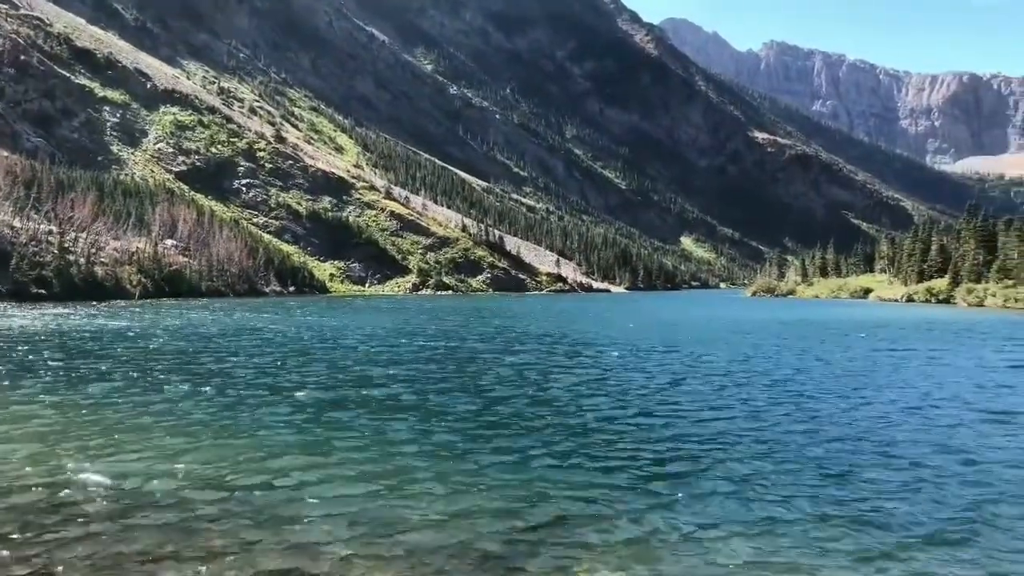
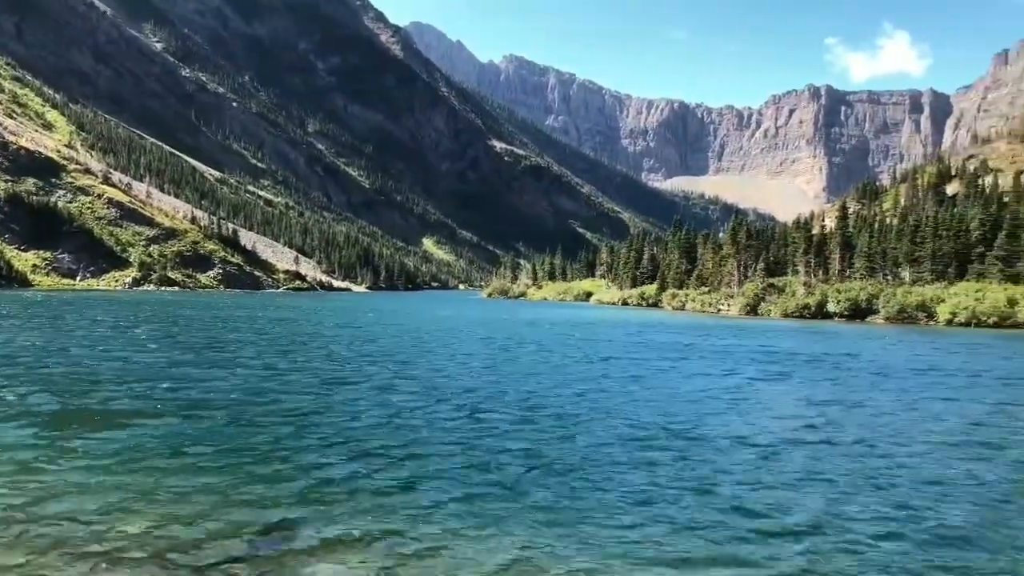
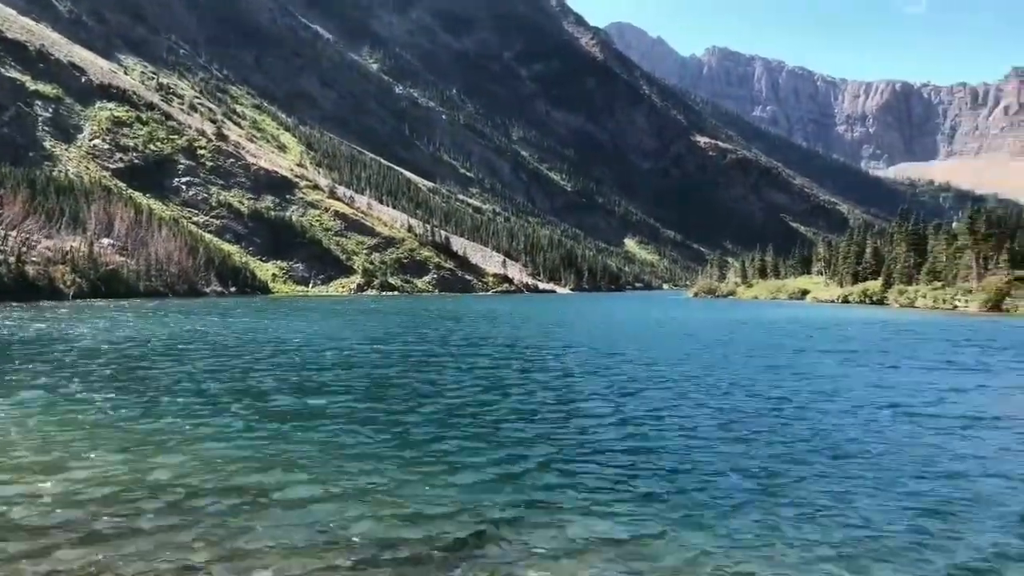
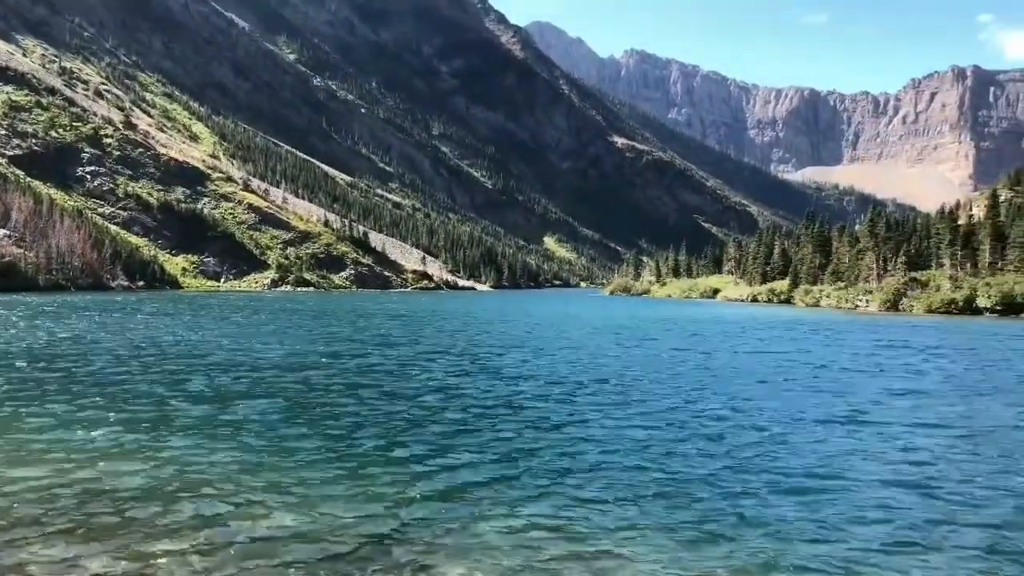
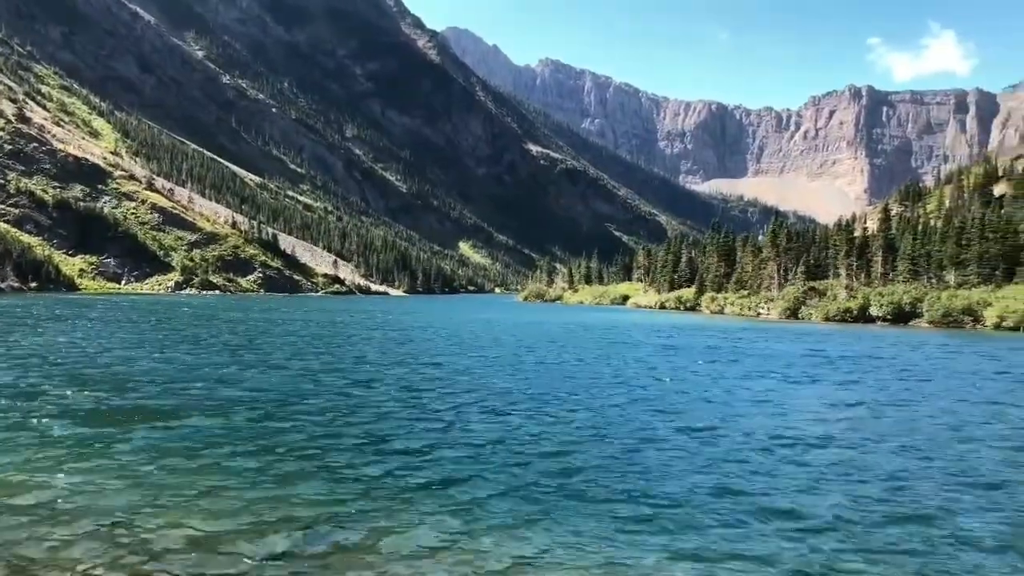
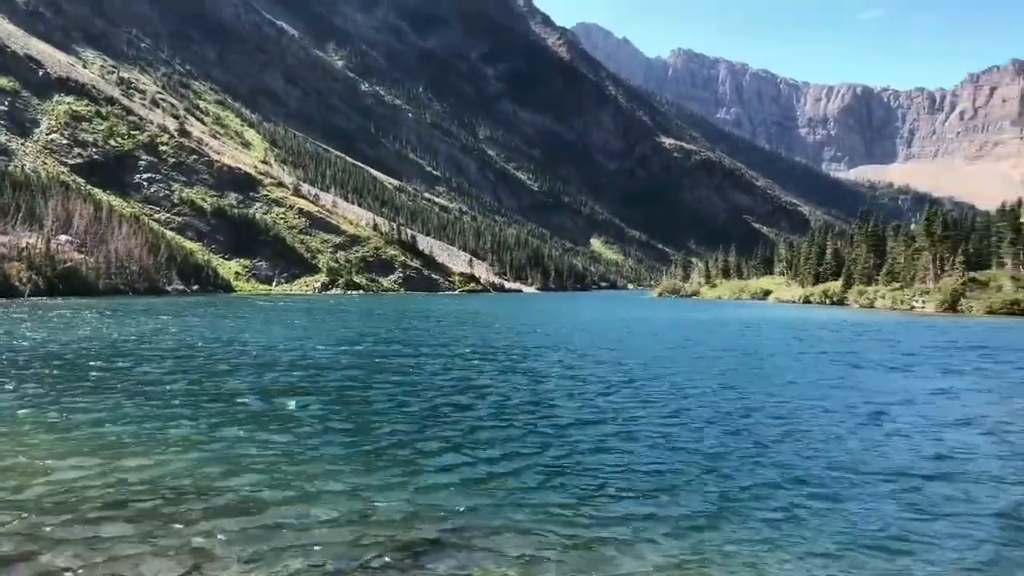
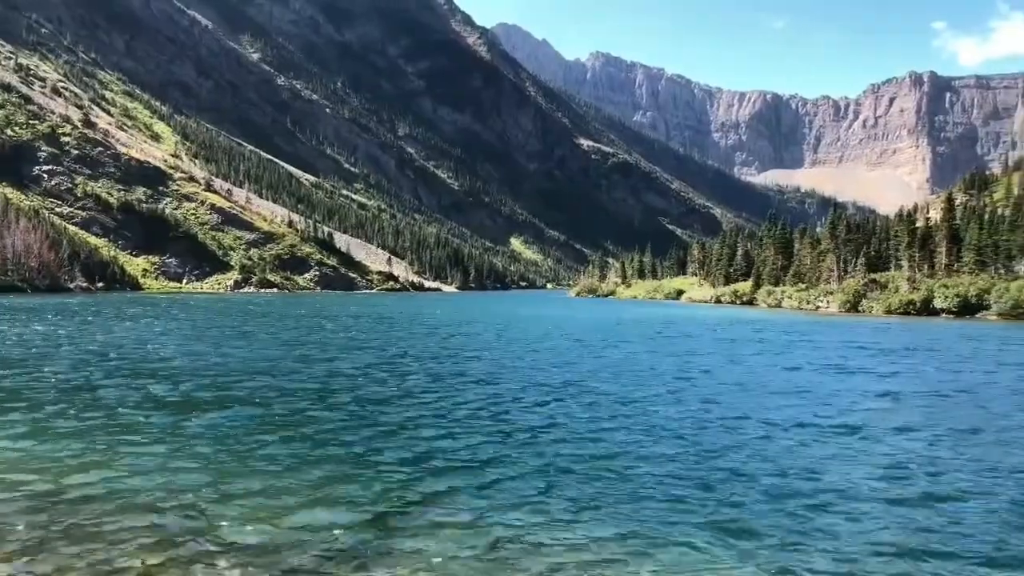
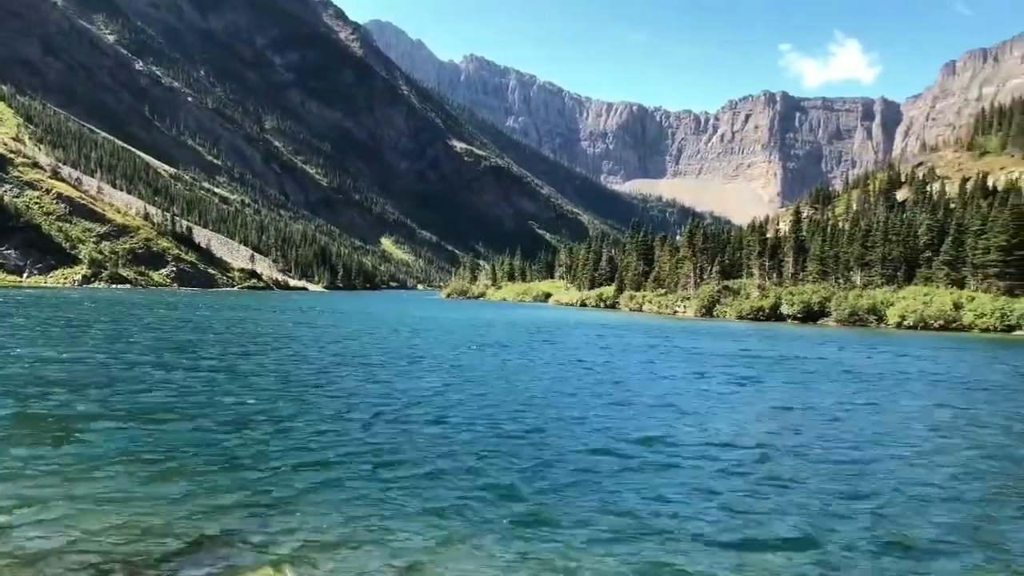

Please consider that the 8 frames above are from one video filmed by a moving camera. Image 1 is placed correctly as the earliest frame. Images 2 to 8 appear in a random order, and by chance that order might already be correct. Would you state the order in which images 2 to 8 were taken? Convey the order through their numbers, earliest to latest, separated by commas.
3, 6, 4, 7, 5, 2, 8
